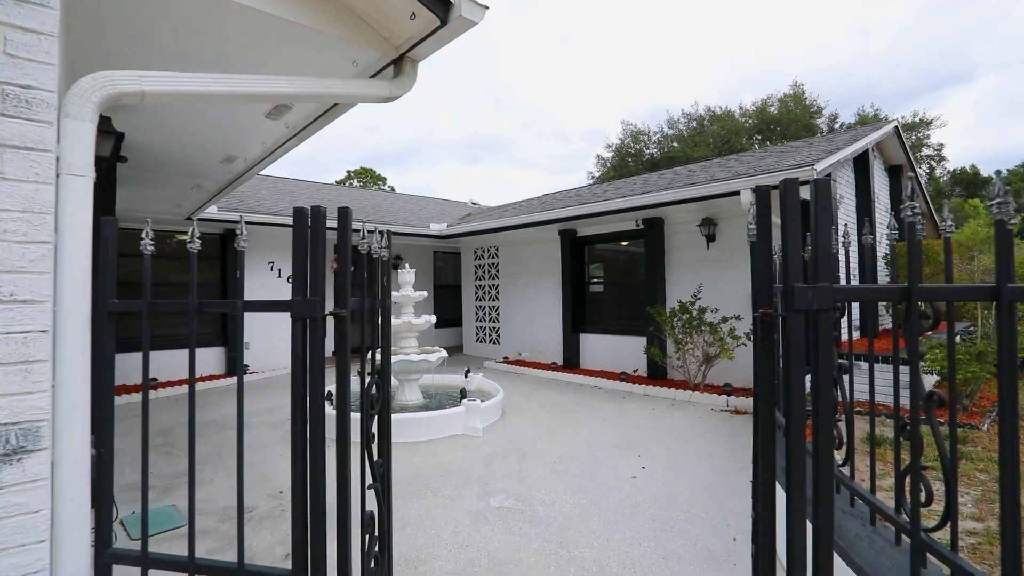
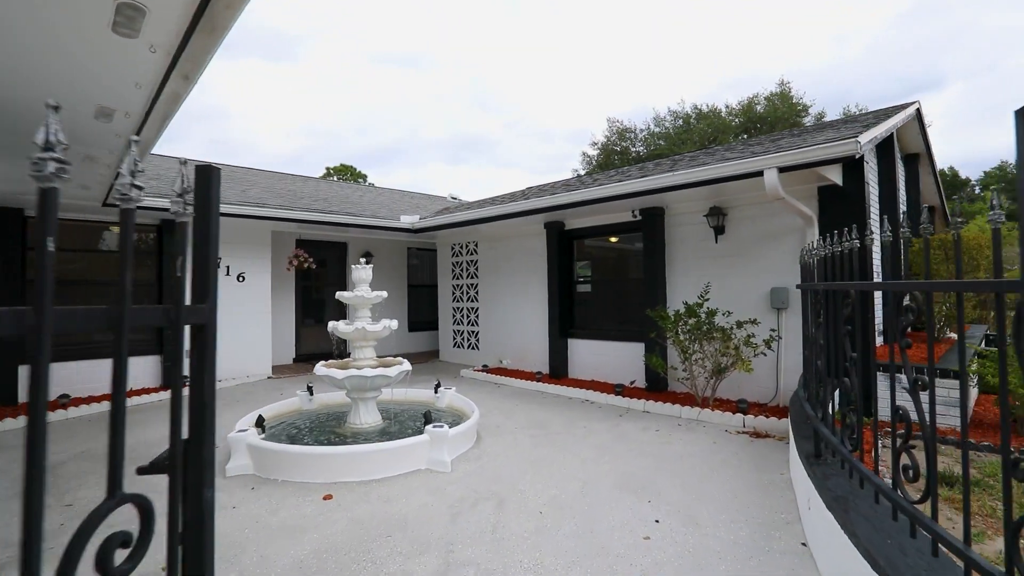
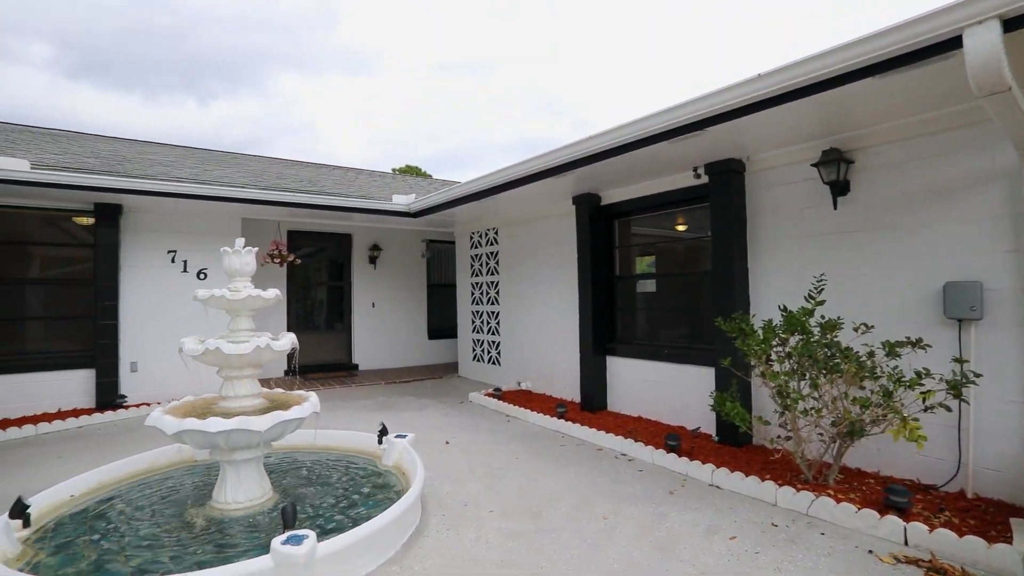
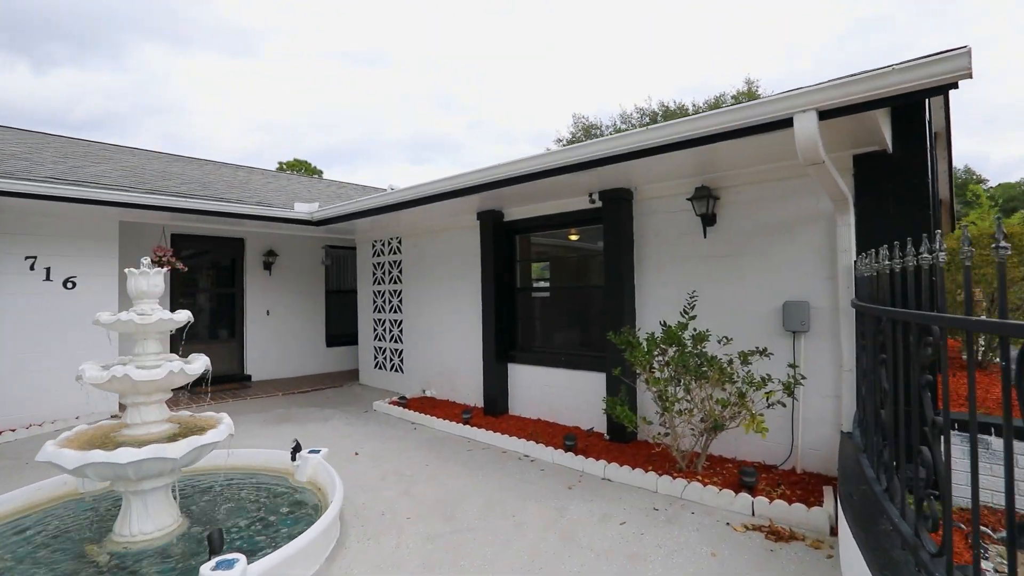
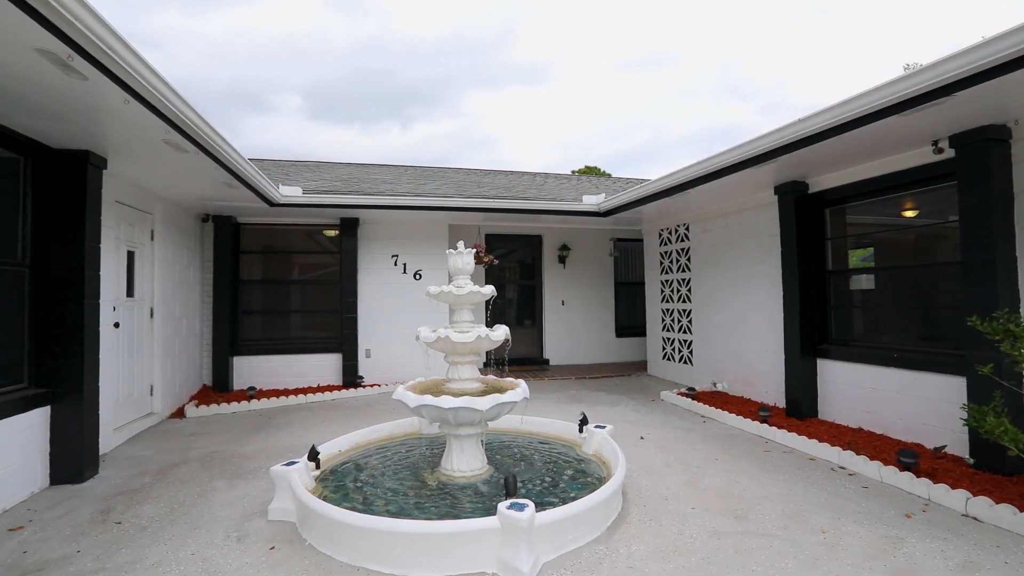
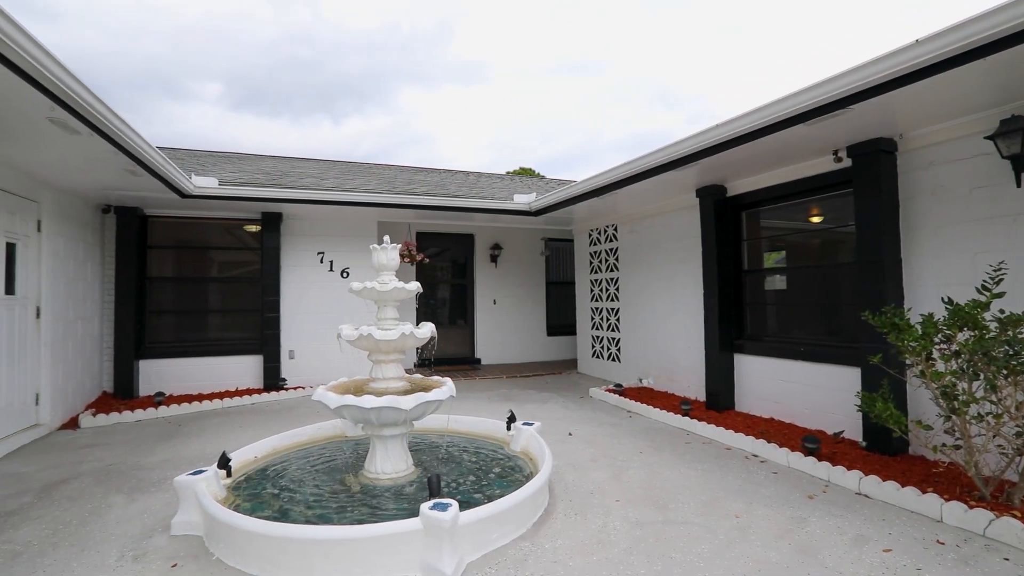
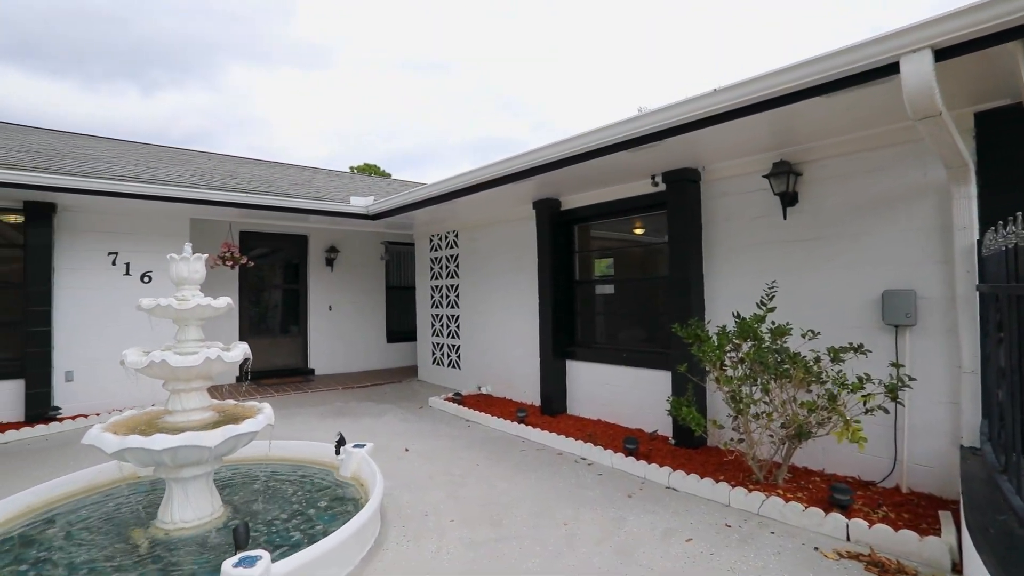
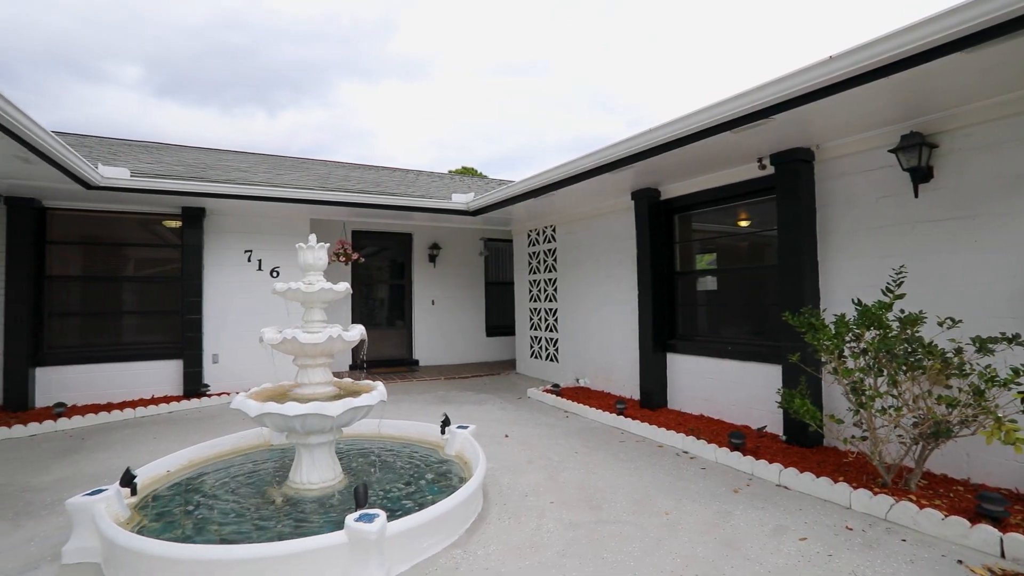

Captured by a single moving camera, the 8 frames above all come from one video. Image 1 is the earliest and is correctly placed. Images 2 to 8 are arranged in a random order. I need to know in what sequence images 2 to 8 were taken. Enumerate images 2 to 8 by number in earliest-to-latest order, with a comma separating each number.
2, 4, 7, 3, 8, 6, 5
